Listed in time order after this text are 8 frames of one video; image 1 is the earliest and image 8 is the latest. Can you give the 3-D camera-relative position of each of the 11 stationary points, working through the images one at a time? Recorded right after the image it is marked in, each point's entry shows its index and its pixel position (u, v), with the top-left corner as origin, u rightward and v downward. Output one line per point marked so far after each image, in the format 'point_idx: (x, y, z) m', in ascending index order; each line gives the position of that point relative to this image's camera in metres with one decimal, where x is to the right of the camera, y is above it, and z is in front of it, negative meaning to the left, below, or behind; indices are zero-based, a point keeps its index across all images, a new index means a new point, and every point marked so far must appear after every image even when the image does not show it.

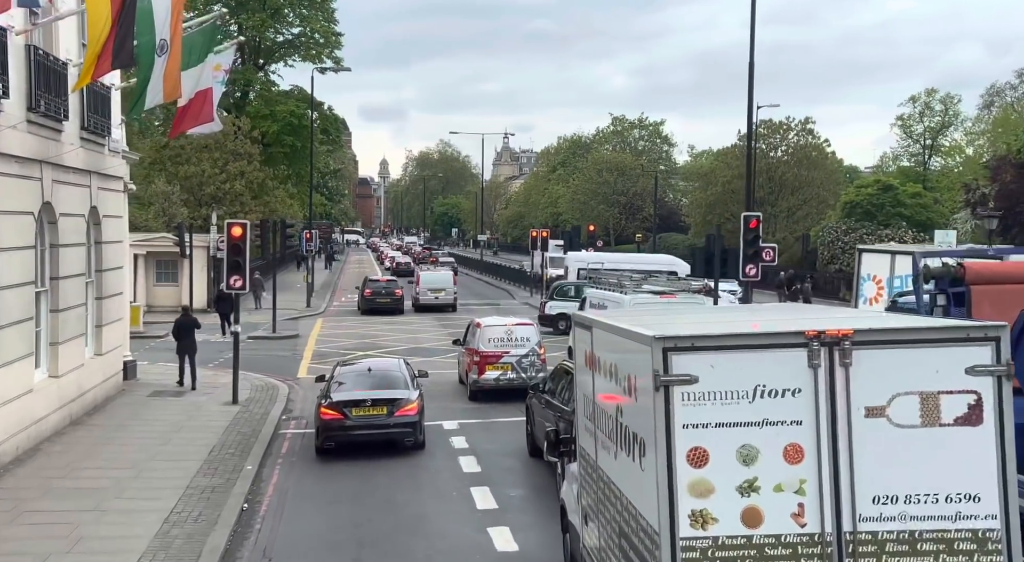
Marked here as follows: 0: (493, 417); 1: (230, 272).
0: (-0.3, -2.3, +17.7) m
1: (-5.0, +0.2, +18.6) m
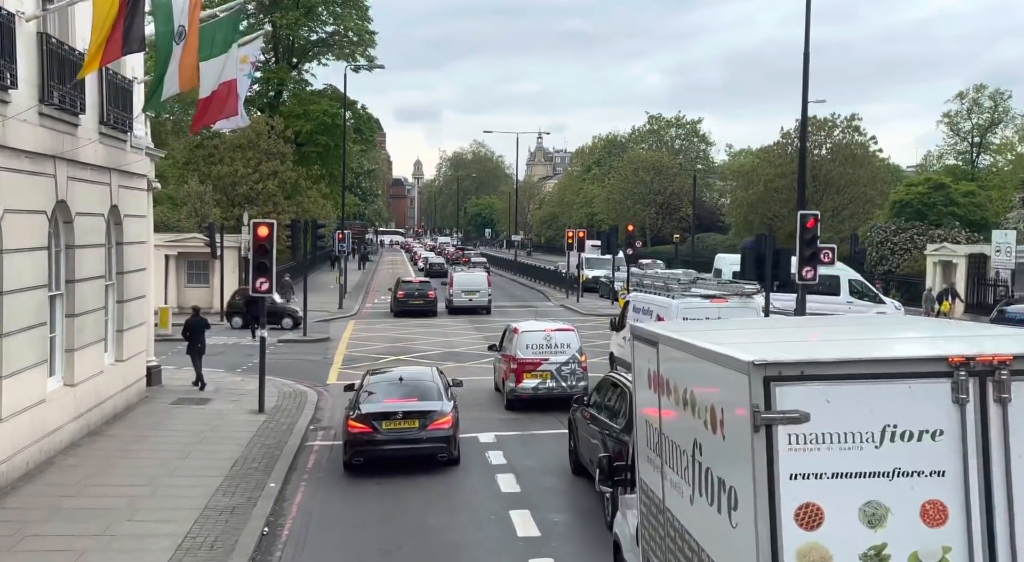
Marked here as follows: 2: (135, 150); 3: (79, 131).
0: (+0.3, -2.4, +16.7) m
1: (-4.3, +0.1, +17.8) m
2: (-6.3, +2.2, +17.7) m
3: (-6.0, +2.1, +14.6) m
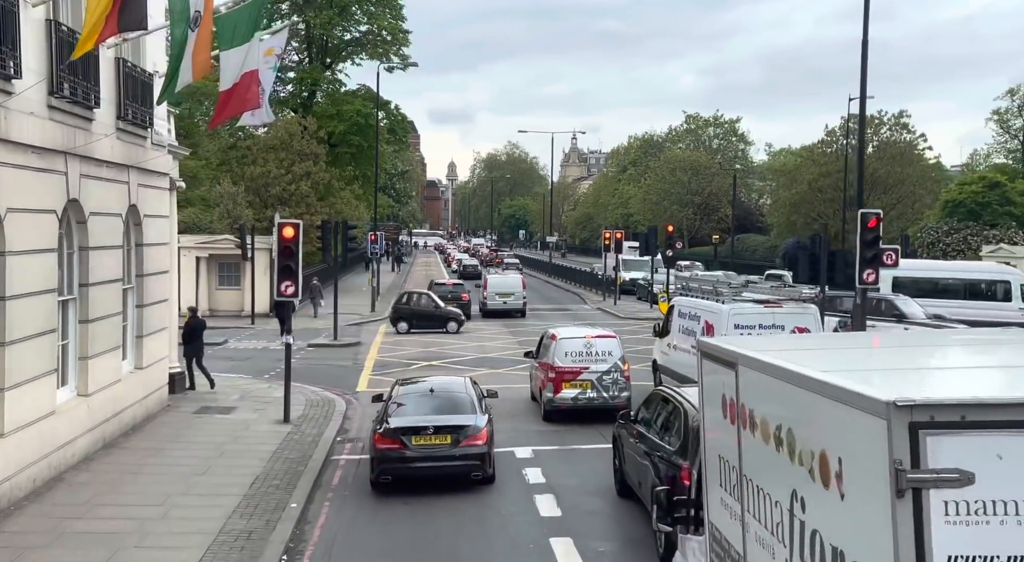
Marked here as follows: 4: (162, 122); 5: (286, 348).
0: (+0.9, -2.4, +15.7) m
1: (-3.7, +0.1, +16.9) m
2: (-5.7, +2.2, +17.0) m
3: (-5.5, +2.1, +13.8) m
4: (-5.7, +2.6, +17.4) m
5: (-3.8, -1.1, +17.7) m
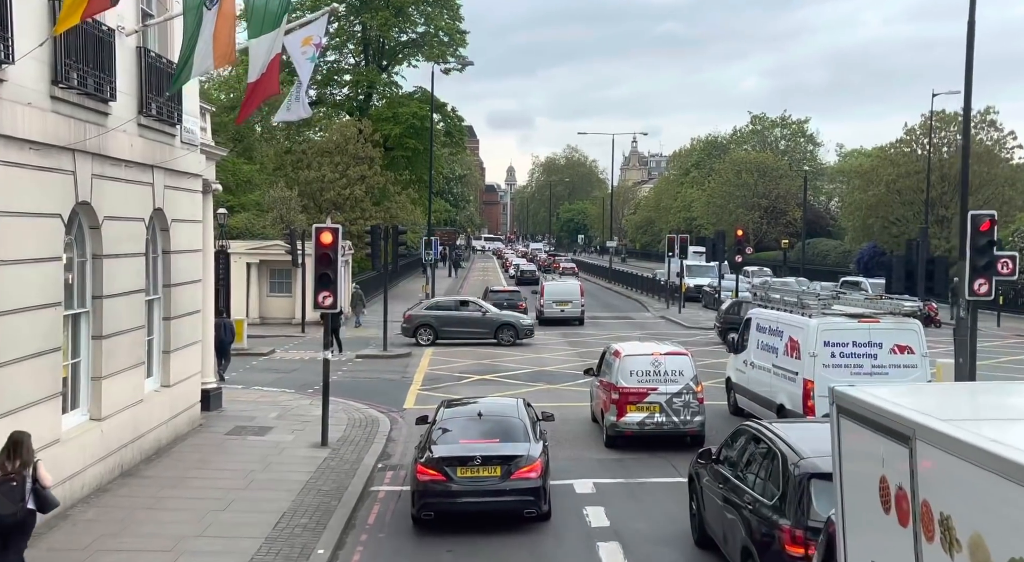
0: (+1.7, -2.6, +14.0) m
1: (-2.8, -0.1, +15.5) m
2: (-4.8, +2.0, +15.6) m
3: (-4.8, +1.9, +12.5) m
4: (-4.8, +2.5, +16.1) m
5: (-2.9, -1.3, +16.3) m
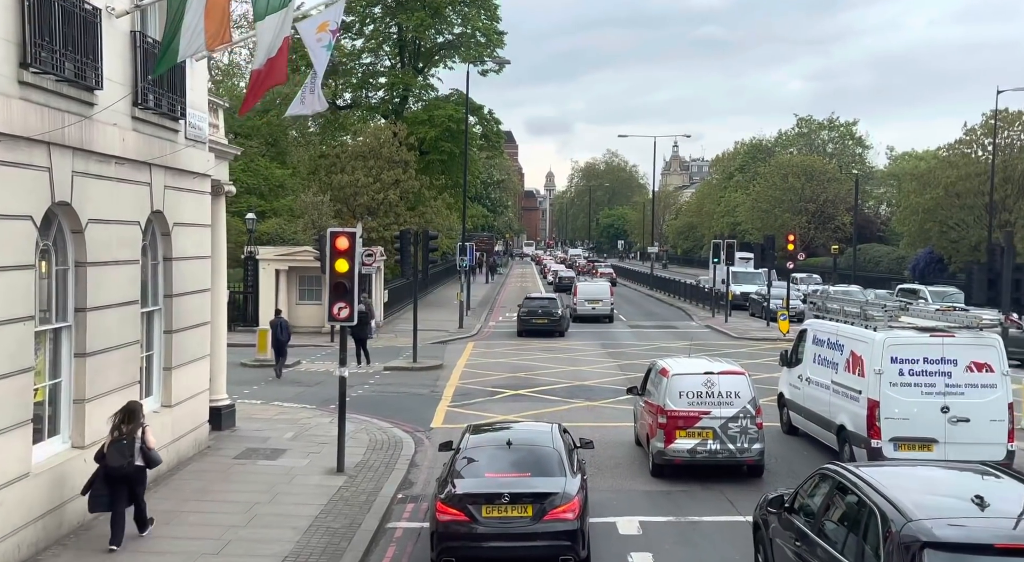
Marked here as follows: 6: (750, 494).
0: (+2.1, -2.7, +12.3) m
1: (-2.4, -0.2, +14.0) m
2: (-4.3, +1.9, +14.3) m
3: (-4.4, +1.8, +11.2) m
4: (-4.3, +2.3, +14.8) m
5: (-2.4, -1.4, +14.8) m
6: (+3.0, -2.7, +13.6) m
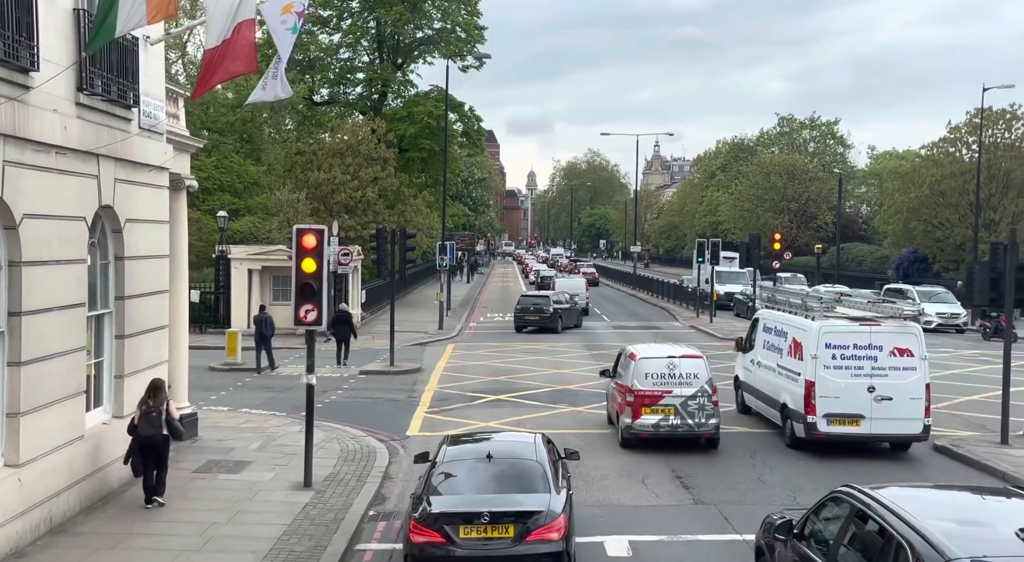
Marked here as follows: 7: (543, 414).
0: (+1.9, -2.7, +11.4) m
1: (-2.6, -0.2, +13.0) m
2: (-4.6, +1.9, +13.3) m
3: (-4.6, +1.8, +10.2) m
4: (-4.6, +2.3, +13.8) m
5: (-2.7, -1.4, +13.8) m
6: (+2.8, -2.7, +12.7) m
7: (+0.6, -2.4, +18.7) m
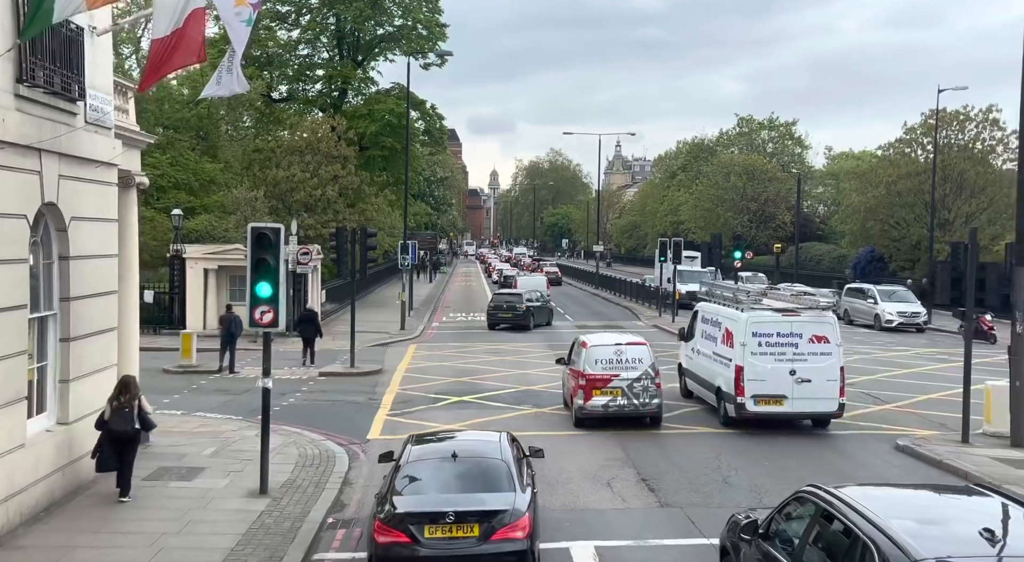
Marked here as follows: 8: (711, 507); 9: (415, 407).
0: (+1.5, -2.7, +11.1) m
1: (-3.1, -0.2, +12.6) m
2: (-5.1, +1.9, +12.7) m
3: (-5.0, +1.8, +9.6) m
4: (-5.1, +2.3, +13.2) m
5: (-3.1, -1.4, +13.4) m
6: (+2.4, -2.7, +12.4) m
7: (-0.1, -2.4, +18.4) m
8: (+2.4, -2.7, +12.6) m
9: (-1.8, -2.3, +19.4) m
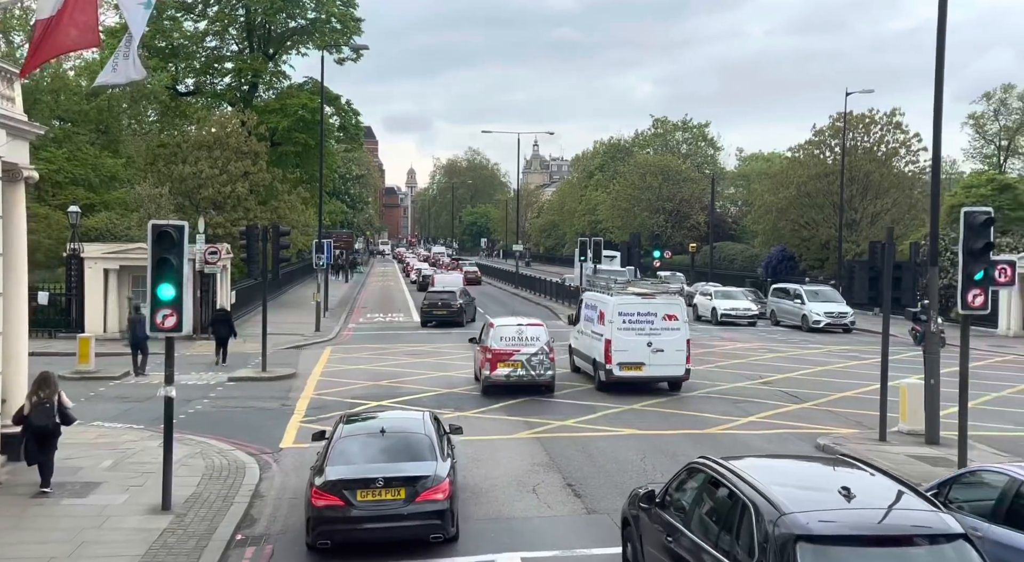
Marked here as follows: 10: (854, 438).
0: (+0.7, -2.7, +10.6) m
1: (-4.0, -0.2, +11.7) m
2: (-6.0, +1.9, +11.7) m
3: (-5.6, +1.8, +8.6) m
4: (-6.0, +2.3, +12.2) m
5: (-4.1, -1.4, +12.5) m
6: (+1.5, -2.7, +12.0) m
7: (-1.4, -2.4, +17.7) m
8: (+1.5, -2.7, +12.1) m
9: (-3.2, -2.3, +18.6) m
10: (+5.8, -2.6, +17.4) m
